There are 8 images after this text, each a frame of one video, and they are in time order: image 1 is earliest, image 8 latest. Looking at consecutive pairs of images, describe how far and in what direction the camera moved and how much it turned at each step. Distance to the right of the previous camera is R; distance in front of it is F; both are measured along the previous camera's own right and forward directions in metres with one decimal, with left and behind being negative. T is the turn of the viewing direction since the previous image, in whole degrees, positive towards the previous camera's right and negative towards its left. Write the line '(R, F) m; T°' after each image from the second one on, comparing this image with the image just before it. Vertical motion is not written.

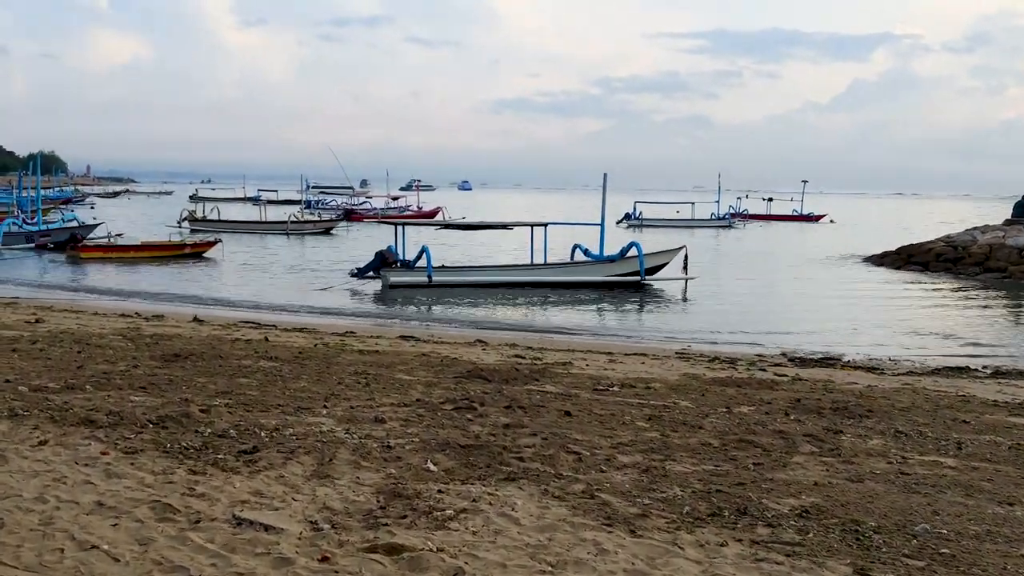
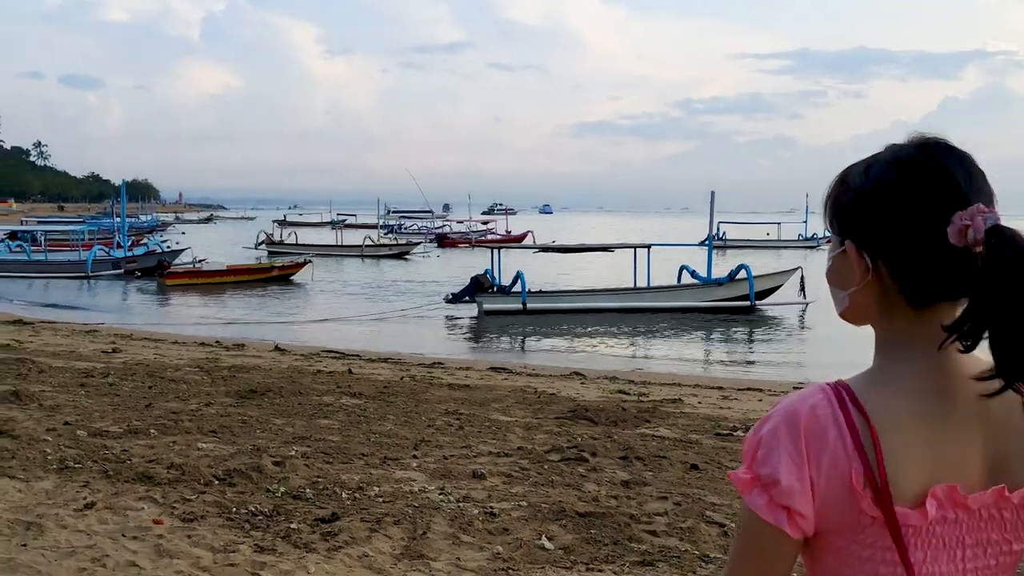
(-0.2, +0.9) m; -4°
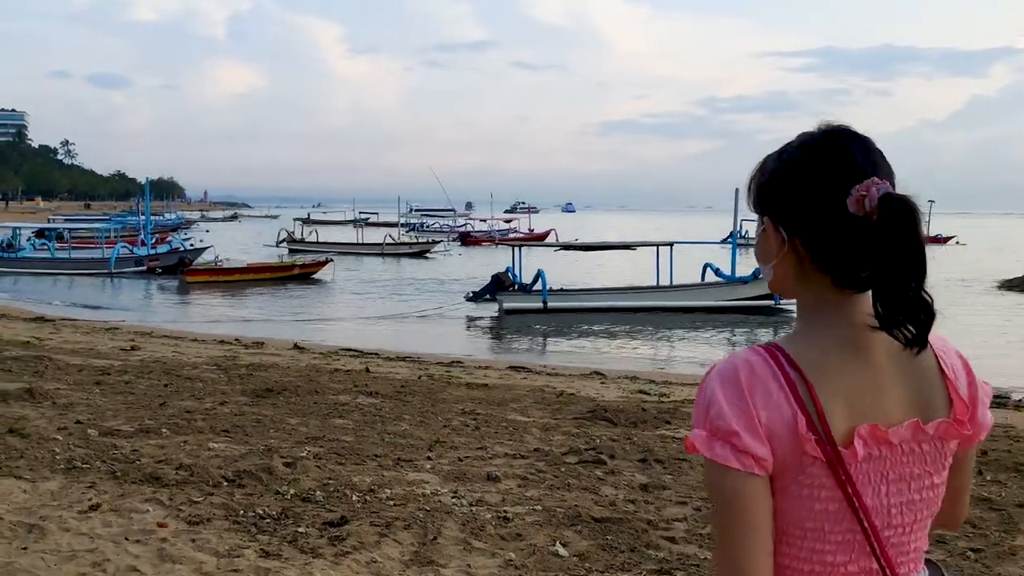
(0.0, +0.1) m; -1°
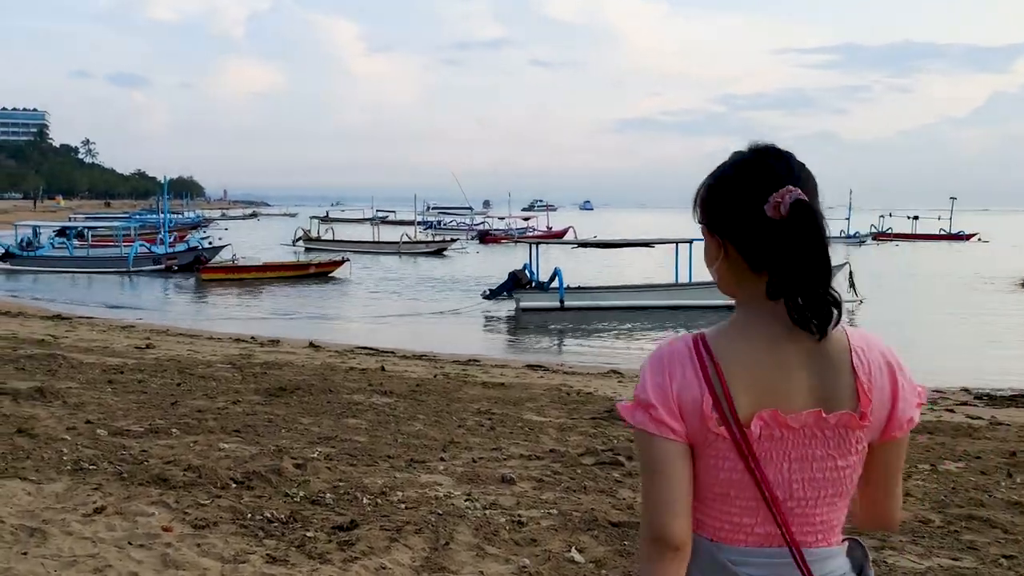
(0.0, +0.1) m; -1°
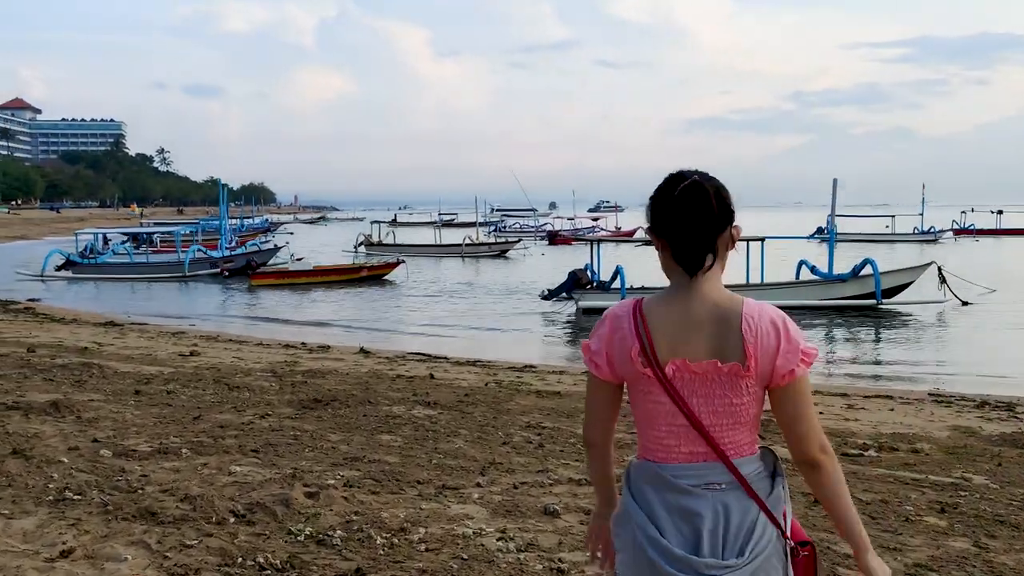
(+0.1, +0.7) m; -4°
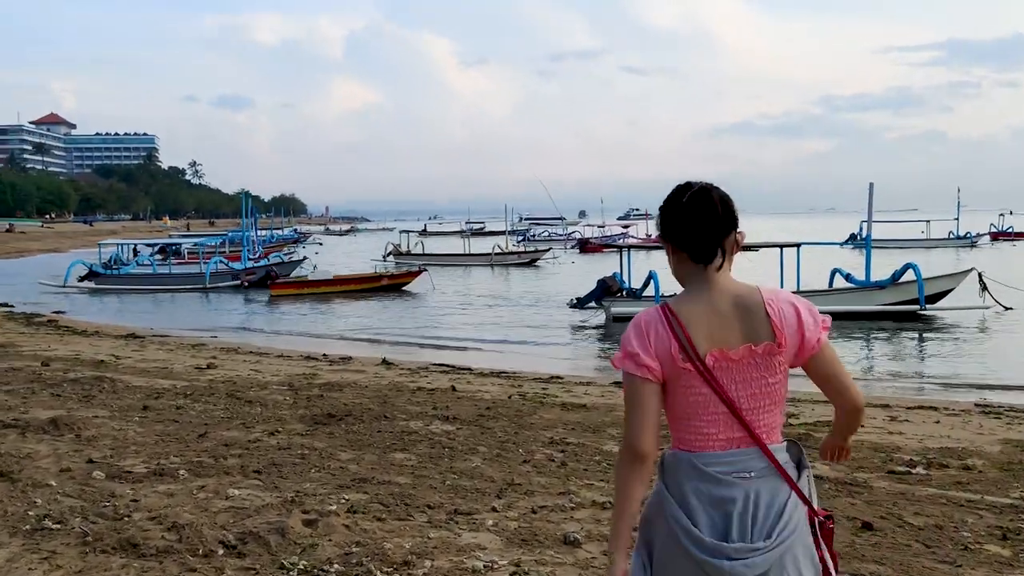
(+0.1, +0.4) m; -2°
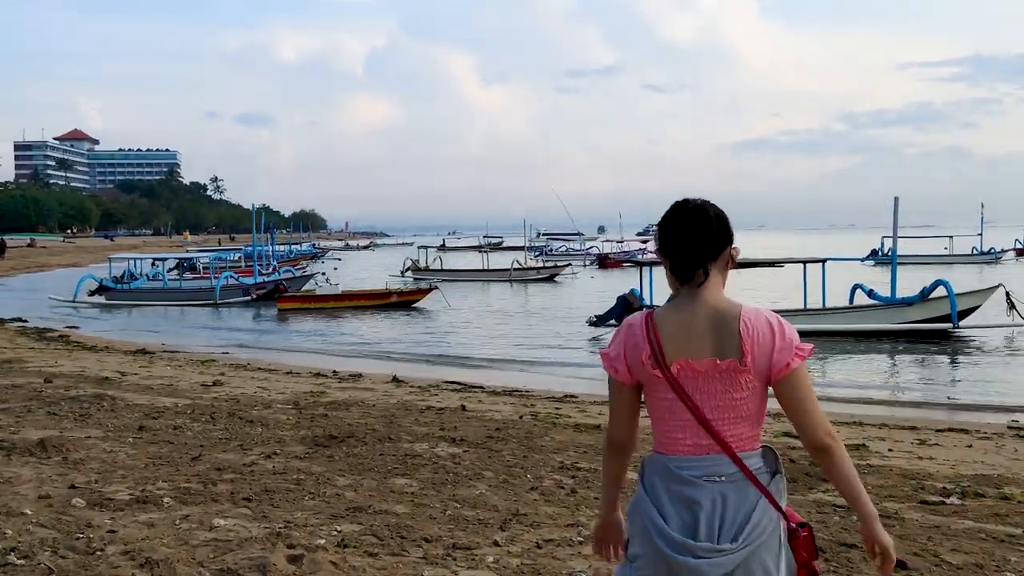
(+0.1, +0.3) m; -1°
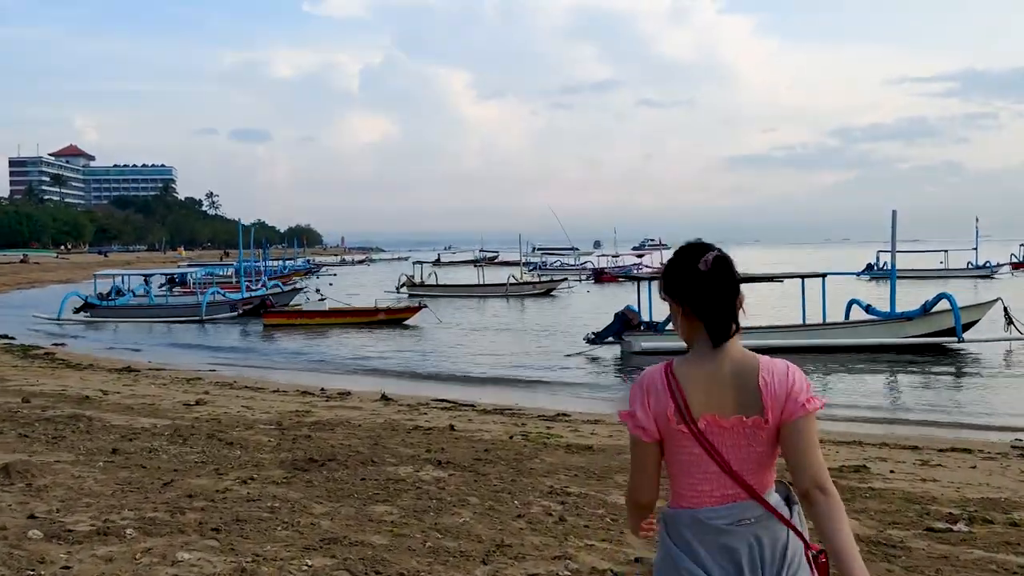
(+0.1, +0.3) m; 0°
